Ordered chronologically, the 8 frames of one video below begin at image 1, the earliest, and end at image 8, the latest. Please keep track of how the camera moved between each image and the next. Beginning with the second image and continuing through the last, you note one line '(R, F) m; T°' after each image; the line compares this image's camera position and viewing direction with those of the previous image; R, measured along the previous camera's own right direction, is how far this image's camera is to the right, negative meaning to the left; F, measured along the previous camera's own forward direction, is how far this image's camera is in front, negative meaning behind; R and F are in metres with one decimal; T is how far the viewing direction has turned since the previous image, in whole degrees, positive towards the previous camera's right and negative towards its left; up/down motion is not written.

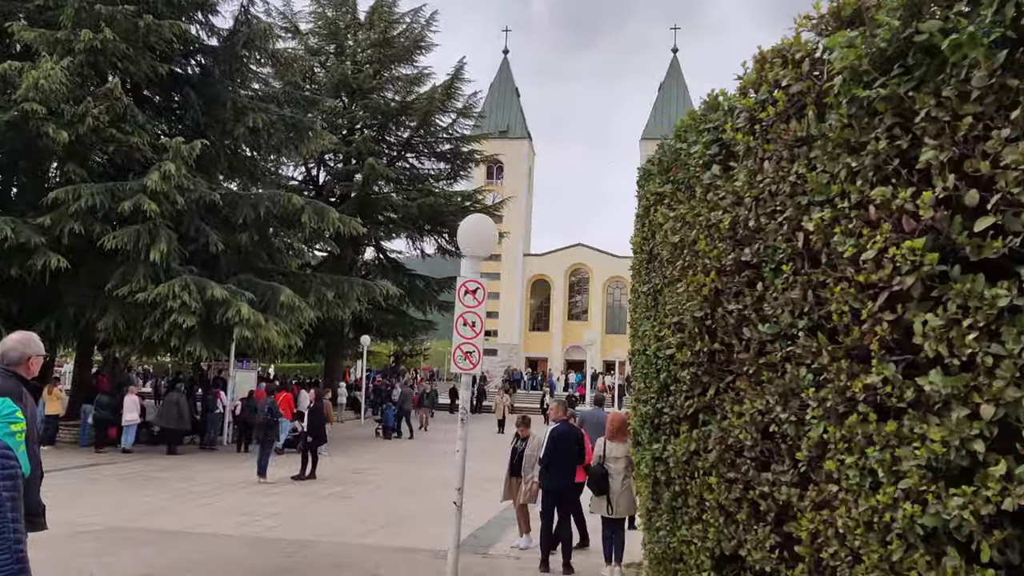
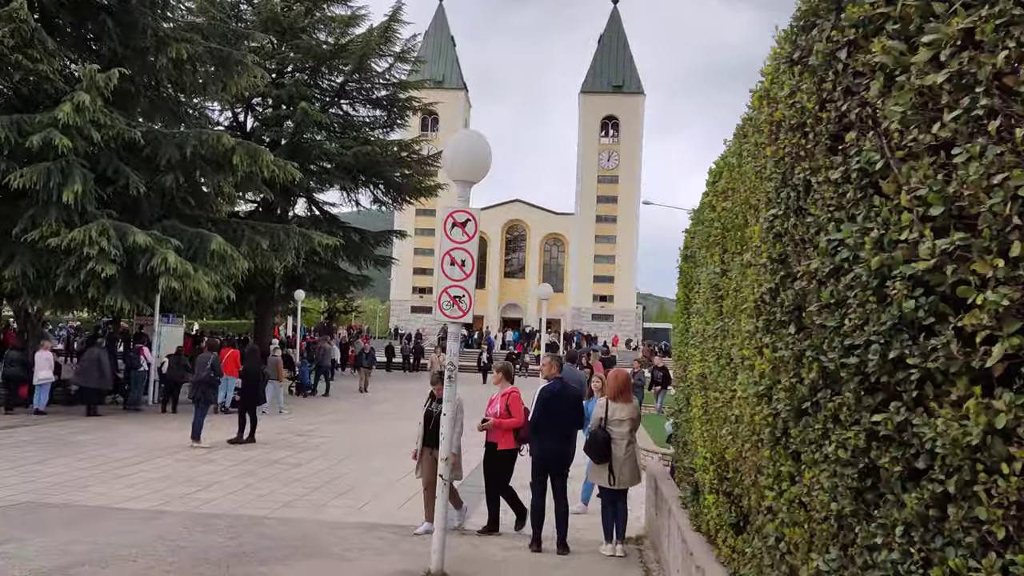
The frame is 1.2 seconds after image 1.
(-0.4, +1.1) m; +4°
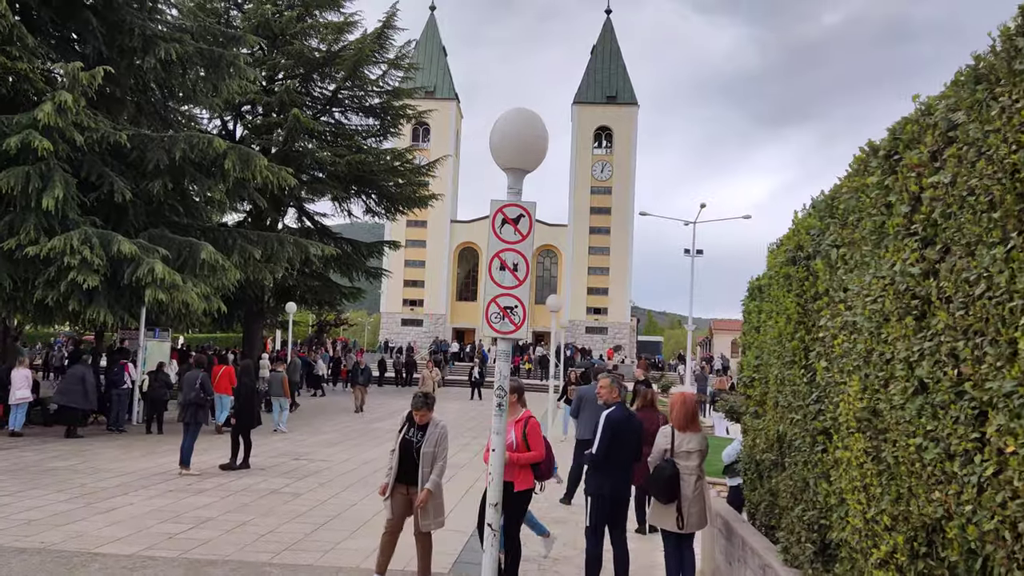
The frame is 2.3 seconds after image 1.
(-0.4, +0.9) m; +1°
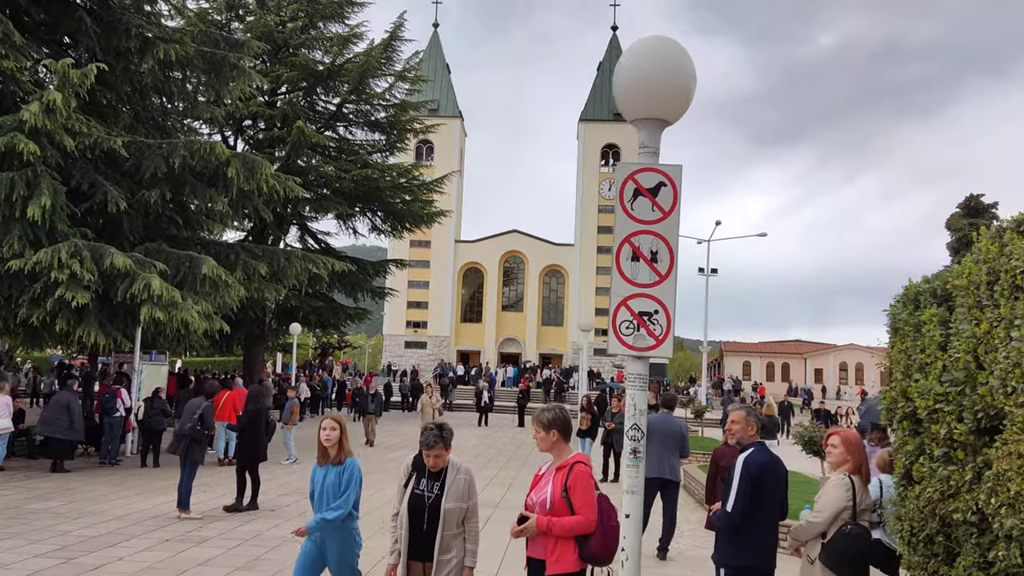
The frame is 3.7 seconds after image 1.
(-0.5, +1.3) m; 0°
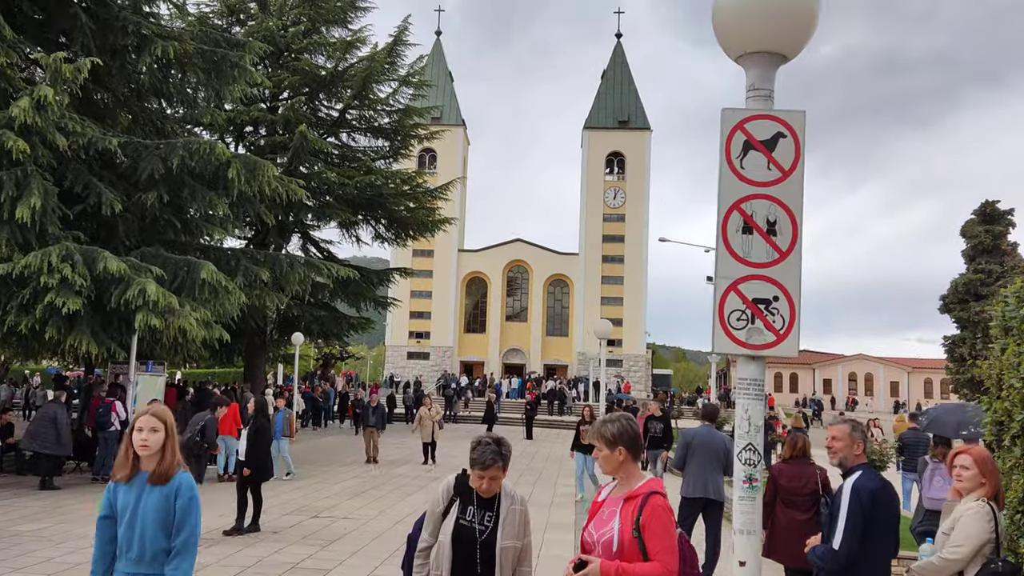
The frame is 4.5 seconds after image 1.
(-0.2, +0.7) m; 0°
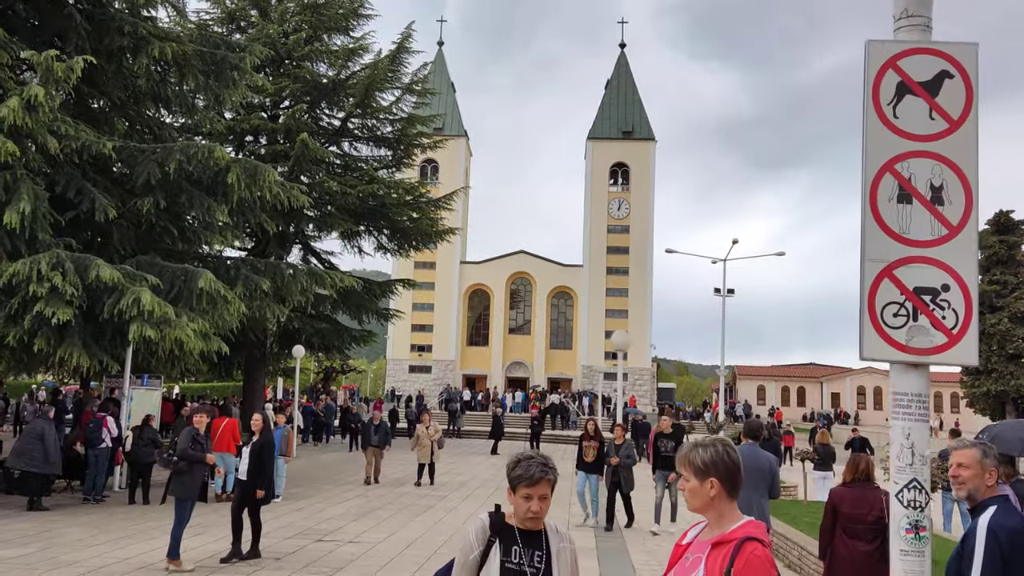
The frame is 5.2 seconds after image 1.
(-0.2, +0.6) m; 0°
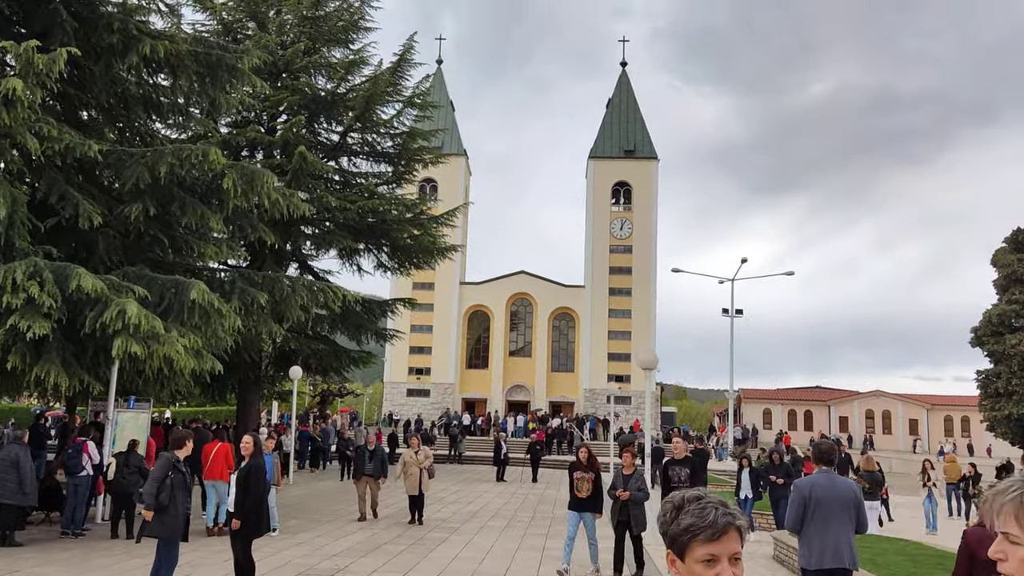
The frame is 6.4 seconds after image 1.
(-0.3, +1.0) m; 0°
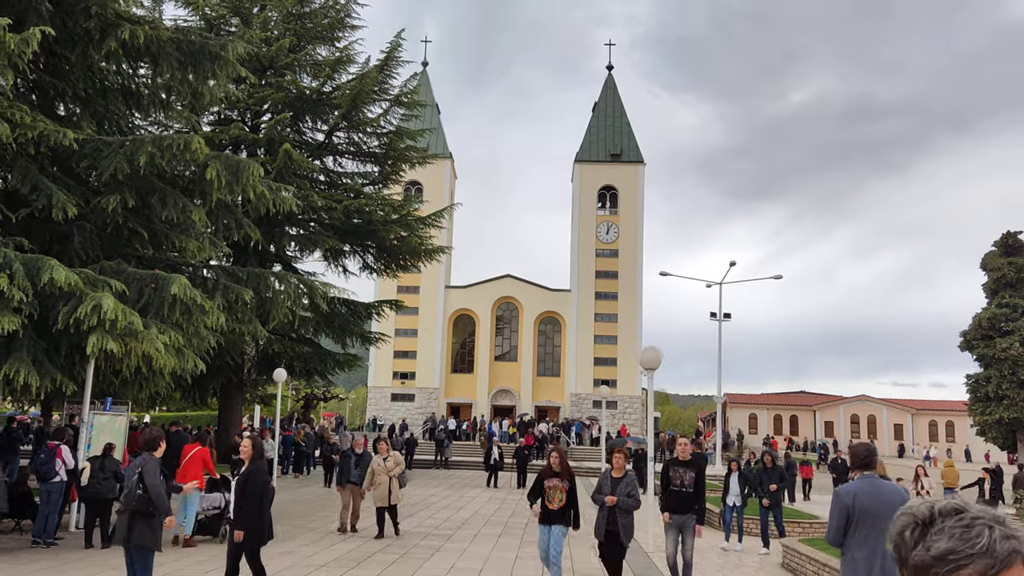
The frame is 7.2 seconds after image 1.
(-0.2, +0.5) m; +1°
